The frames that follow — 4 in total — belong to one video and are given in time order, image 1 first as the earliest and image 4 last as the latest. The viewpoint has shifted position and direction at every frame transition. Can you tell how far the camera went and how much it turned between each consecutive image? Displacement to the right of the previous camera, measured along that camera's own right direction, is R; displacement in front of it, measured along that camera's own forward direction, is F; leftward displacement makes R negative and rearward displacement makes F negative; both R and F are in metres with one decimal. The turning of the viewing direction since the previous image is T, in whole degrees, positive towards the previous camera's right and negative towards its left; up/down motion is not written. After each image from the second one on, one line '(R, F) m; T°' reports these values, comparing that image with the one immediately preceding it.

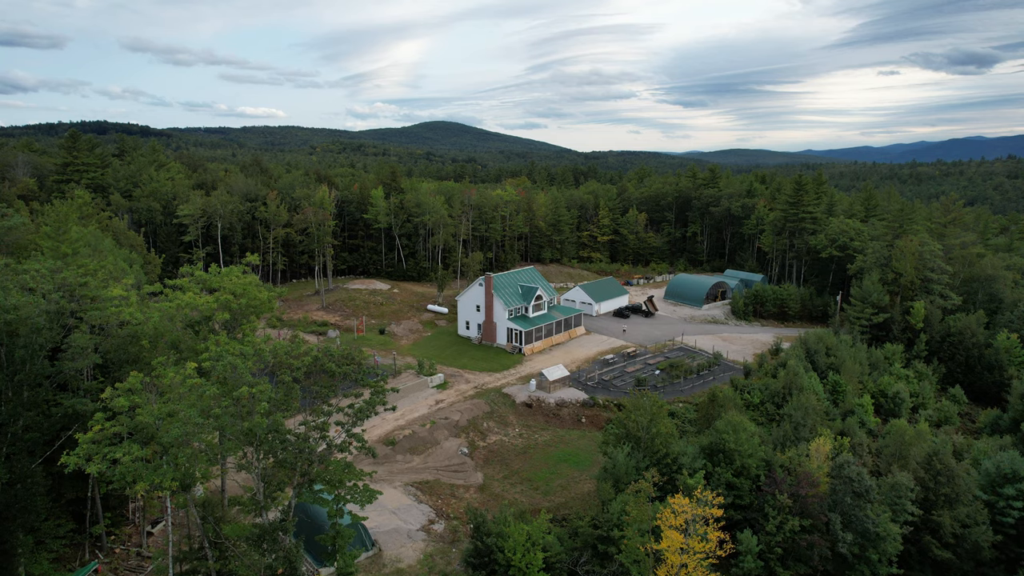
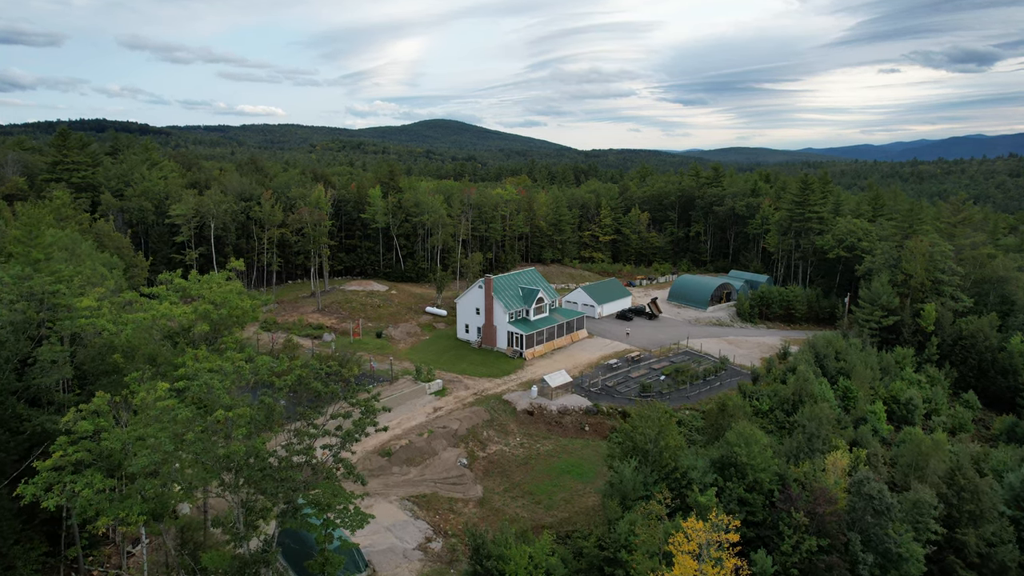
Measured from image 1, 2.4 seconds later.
(-0.1, +1.1) m; 0°
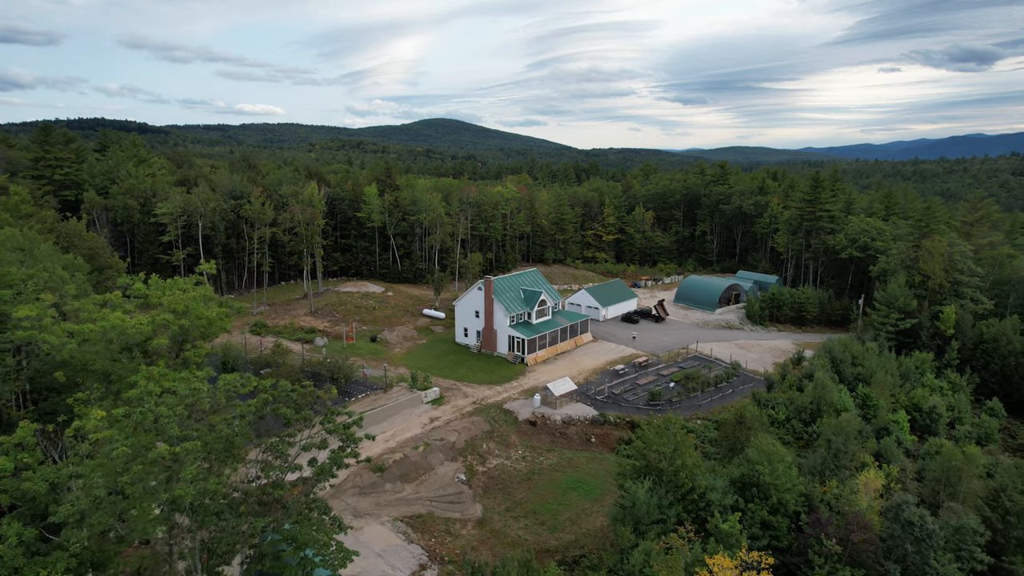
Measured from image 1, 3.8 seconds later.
(-0.1, +1.9) m; 0°
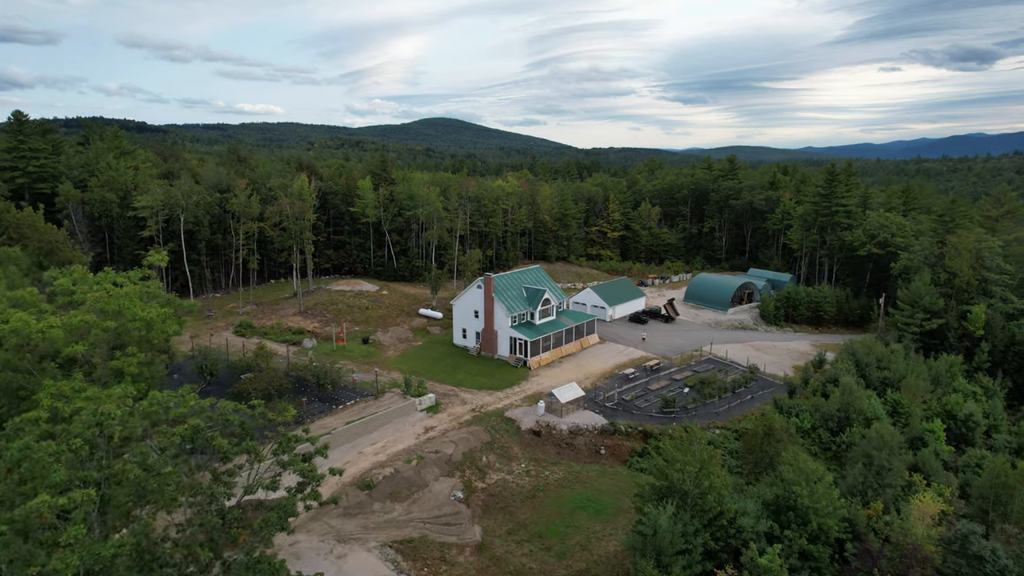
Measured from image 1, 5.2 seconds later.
(-0.1, +2.5) m; 0°
